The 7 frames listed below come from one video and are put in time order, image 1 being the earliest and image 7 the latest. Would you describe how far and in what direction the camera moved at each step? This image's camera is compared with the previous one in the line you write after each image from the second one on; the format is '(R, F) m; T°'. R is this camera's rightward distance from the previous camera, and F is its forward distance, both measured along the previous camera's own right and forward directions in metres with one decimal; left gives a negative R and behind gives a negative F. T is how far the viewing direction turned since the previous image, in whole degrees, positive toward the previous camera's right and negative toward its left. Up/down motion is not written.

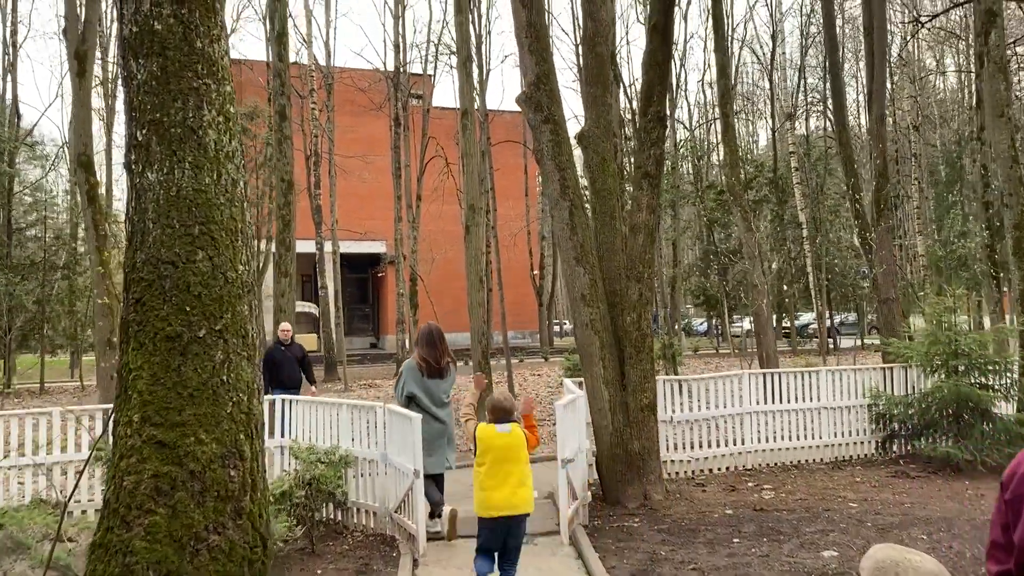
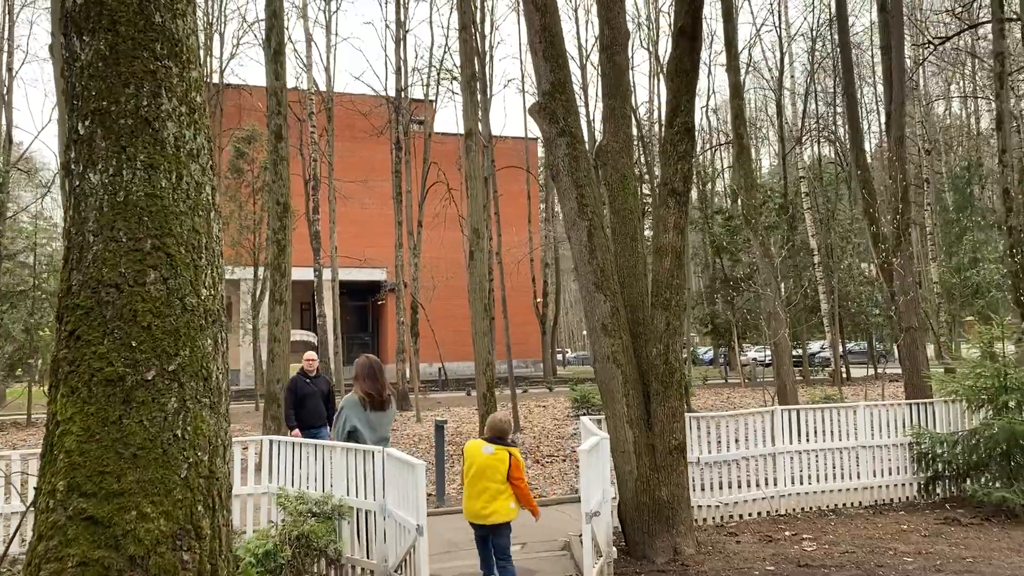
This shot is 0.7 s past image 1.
(-0.1, +0.7) m; 0°
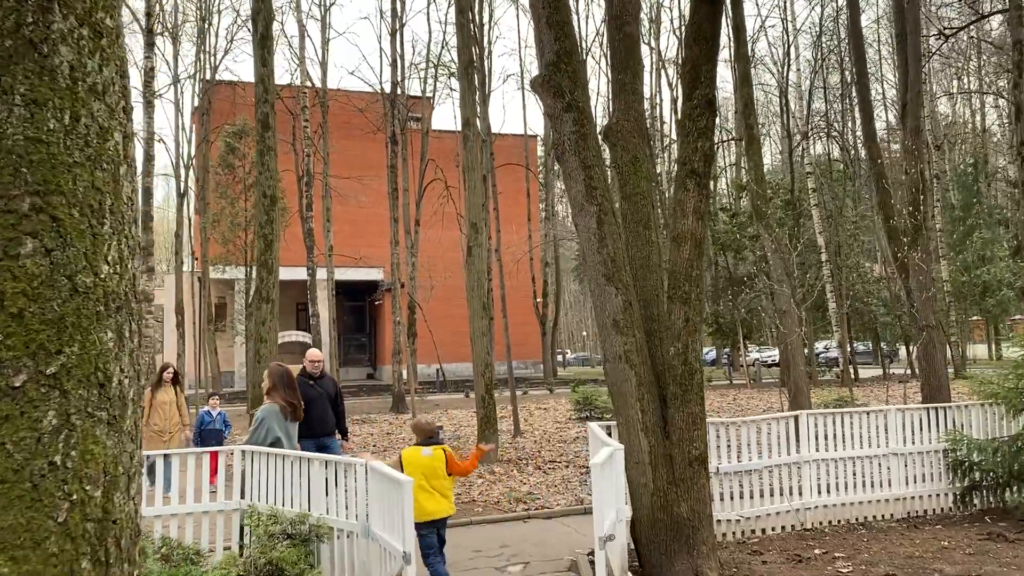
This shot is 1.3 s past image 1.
(0.0, +0.7) m; 0°
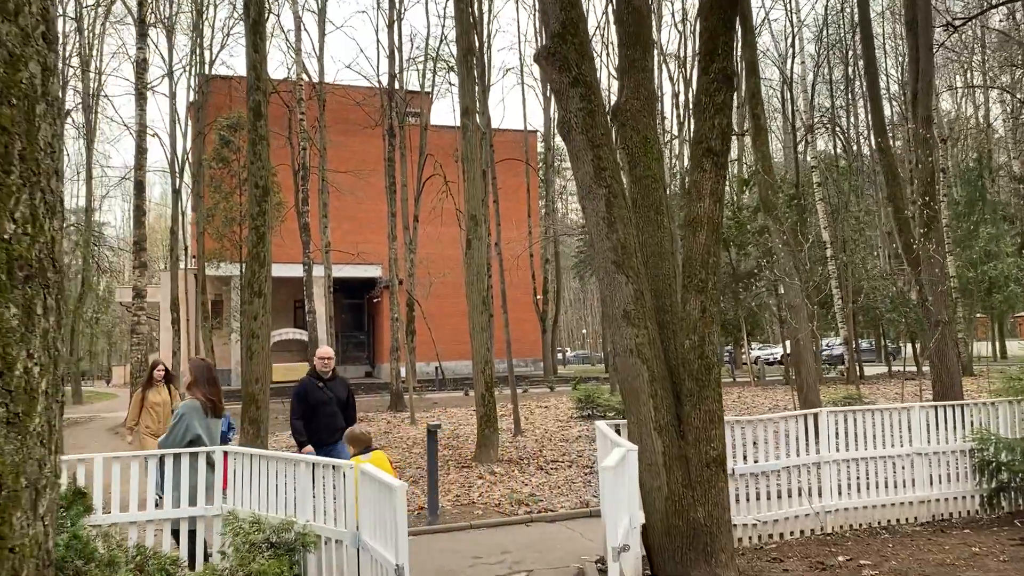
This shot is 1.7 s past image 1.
(0.0, +0.4) m; 0°
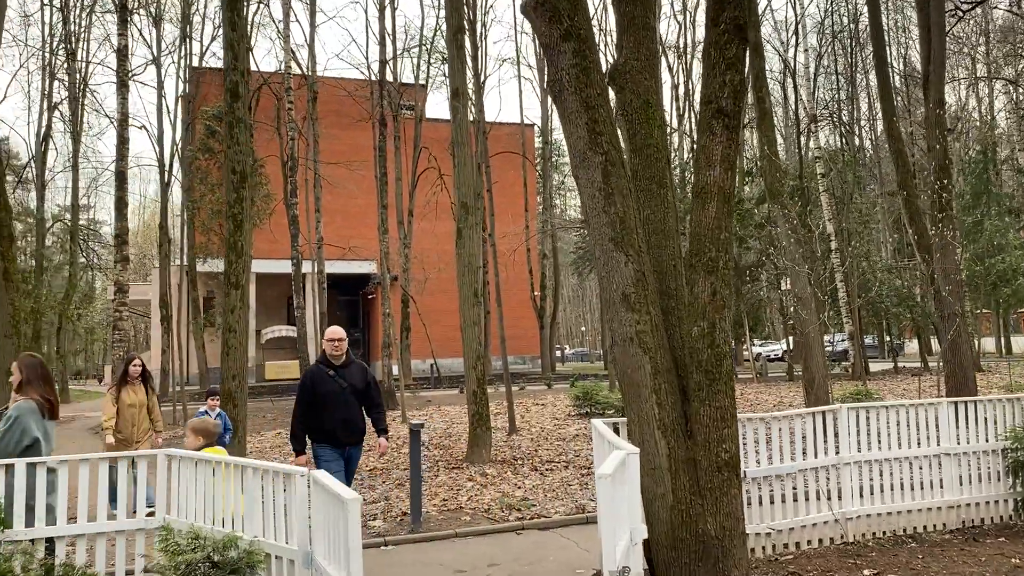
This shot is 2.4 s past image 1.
(+0.1, +0.7) m; 0°
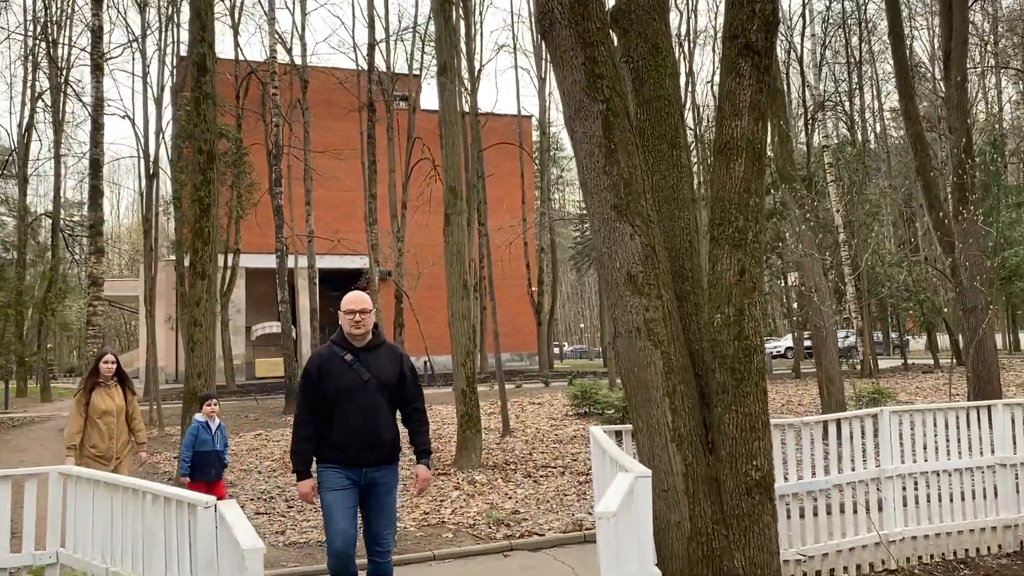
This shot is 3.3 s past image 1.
(+0.1, +0.9) m; 0°
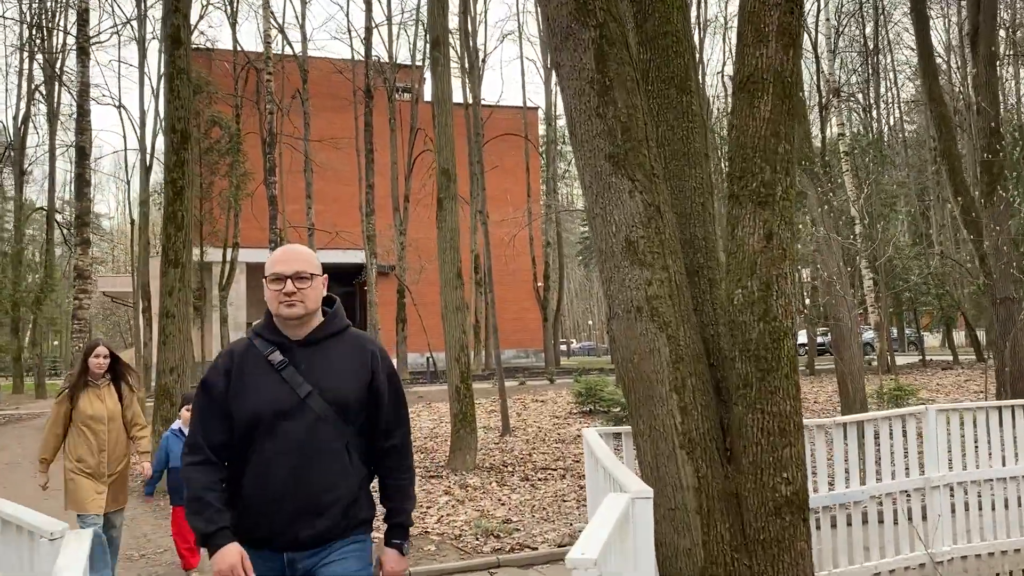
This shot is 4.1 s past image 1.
(+0.1, +0.7) m; -1°
